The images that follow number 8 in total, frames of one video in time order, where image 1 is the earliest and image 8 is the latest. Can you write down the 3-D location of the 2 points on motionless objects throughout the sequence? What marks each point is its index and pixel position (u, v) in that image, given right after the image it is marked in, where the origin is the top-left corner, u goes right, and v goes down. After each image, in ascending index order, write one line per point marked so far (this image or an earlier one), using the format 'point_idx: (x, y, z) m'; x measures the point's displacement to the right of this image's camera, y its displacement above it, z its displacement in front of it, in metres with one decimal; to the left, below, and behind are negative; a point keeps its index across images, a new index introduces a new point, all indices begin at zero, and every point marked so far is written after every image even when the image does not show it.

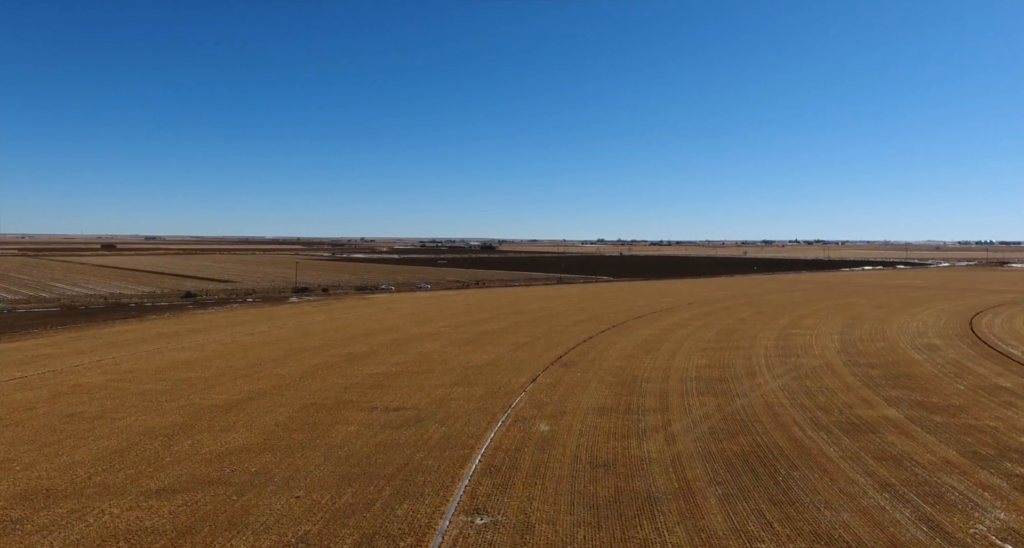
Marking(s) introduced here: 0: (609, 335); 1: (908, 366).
0: (+2.8, -1.7, +19.1) m
1: (+9.0, -2.3, +15.0) m
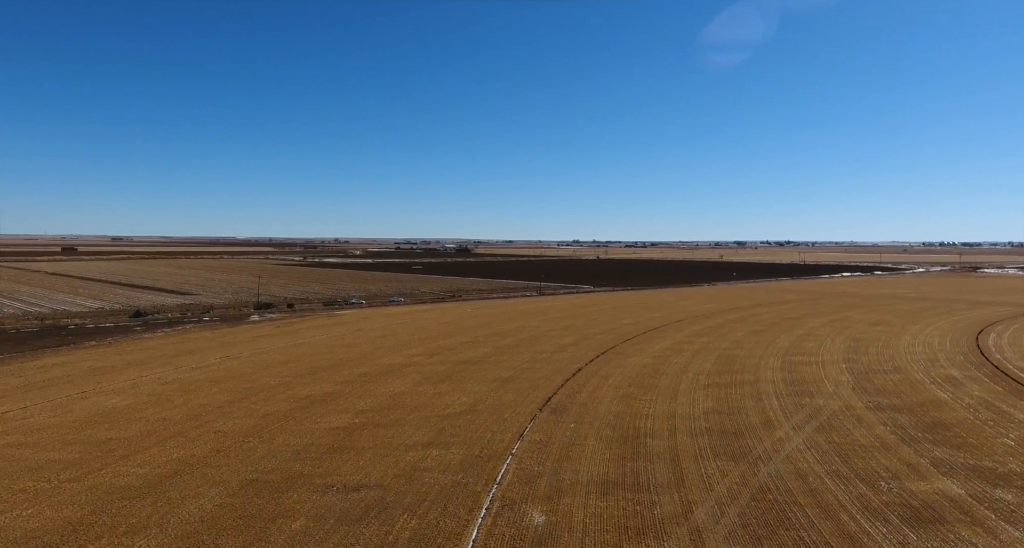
0: (+2.3, -2.4, +17.4) m
1: (+8.6, -2.9, +13.5) m
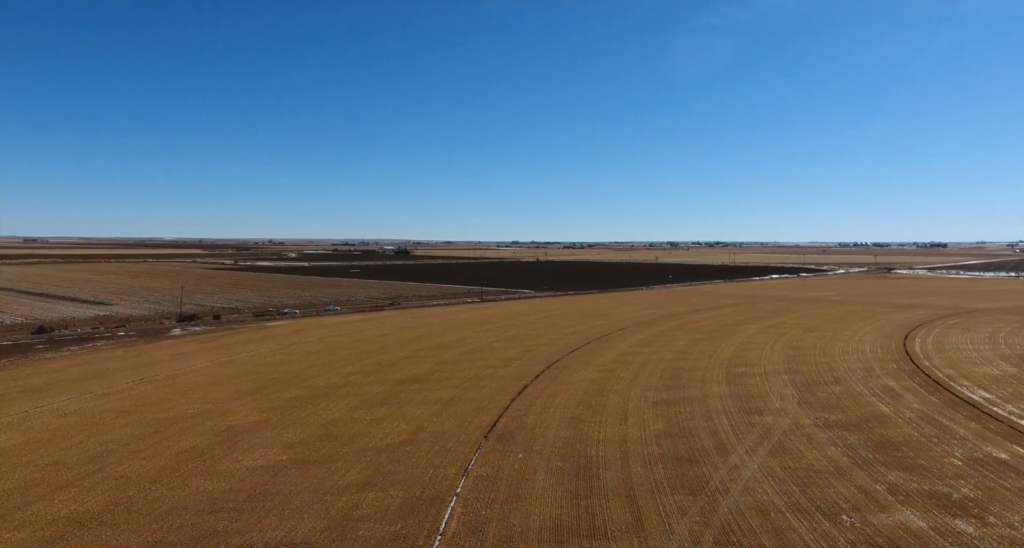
0: (+0.9, -2.7, +16.8) m
1: (+7.5, -3.3, +13.5) m
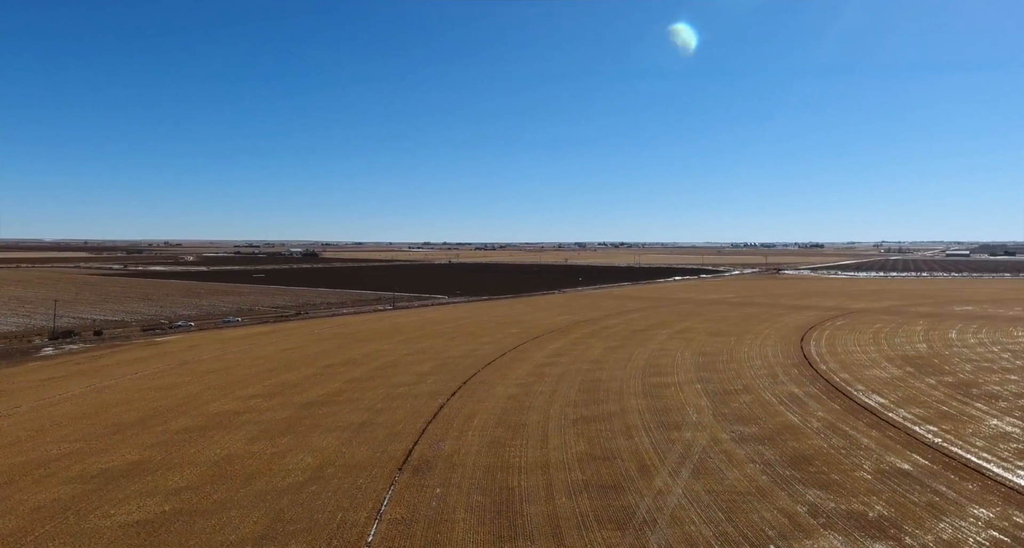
0: (-1.2, -3.0, +16.1) m
1: (+5.8, -3.6, +13.7) m
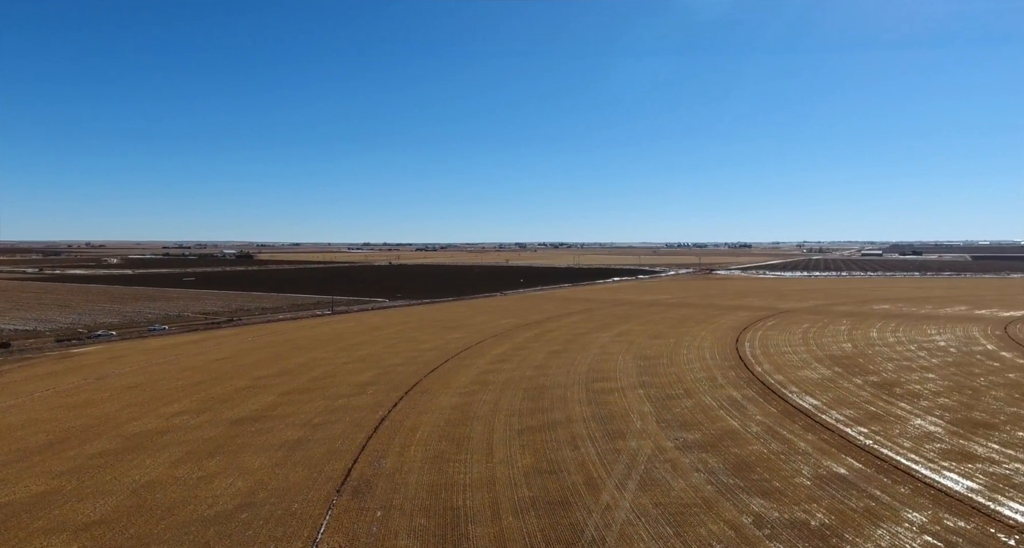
0: (-2.5, -3.2, +15.6) m
1: (+4.7, -3.8, +13.8) m
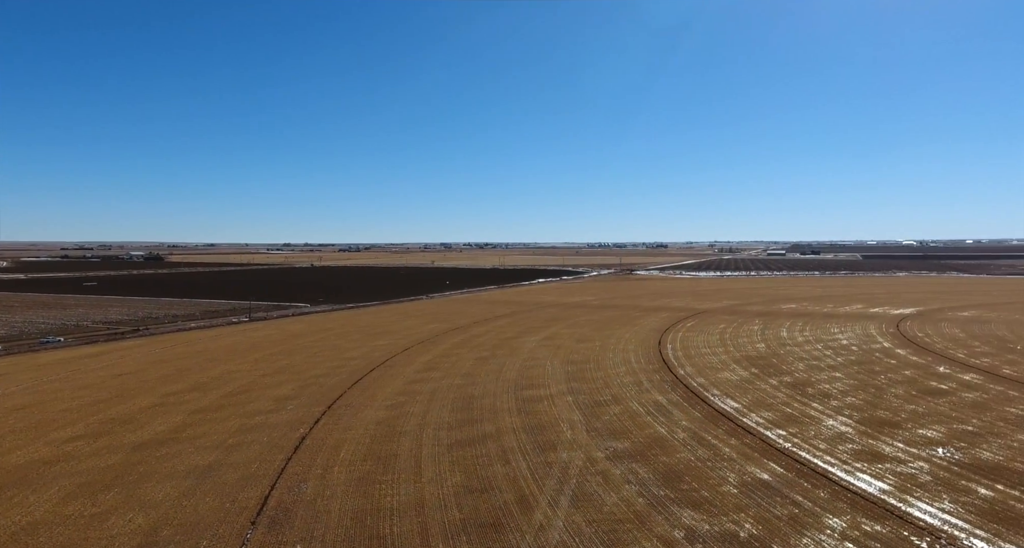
0: (-4.1, -3.5, +14.9) m
1: (+3.2, -4.0, +13.9) m
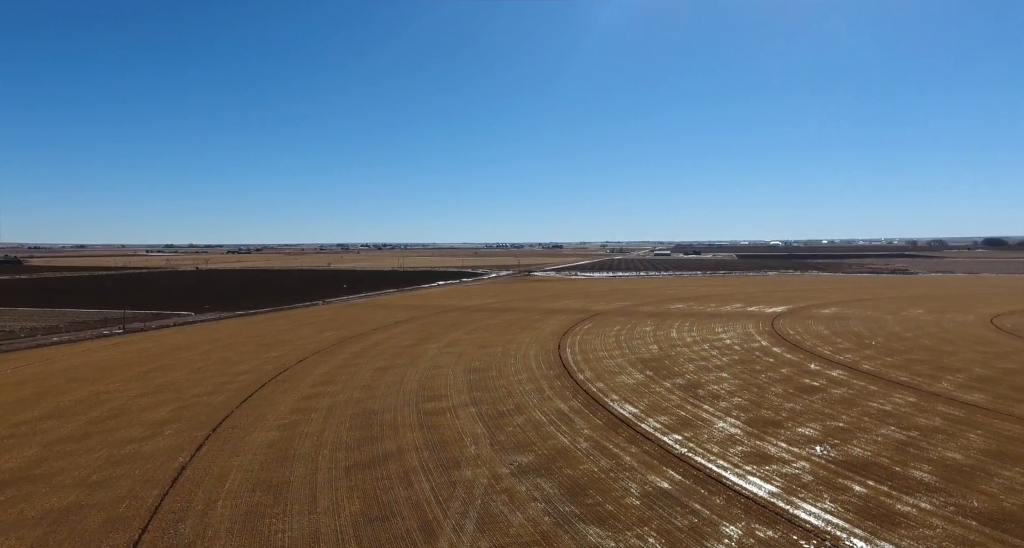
0: (-6.2, -3.7, +13.8) m
1: (+1.2, -4.2, +13.9) m
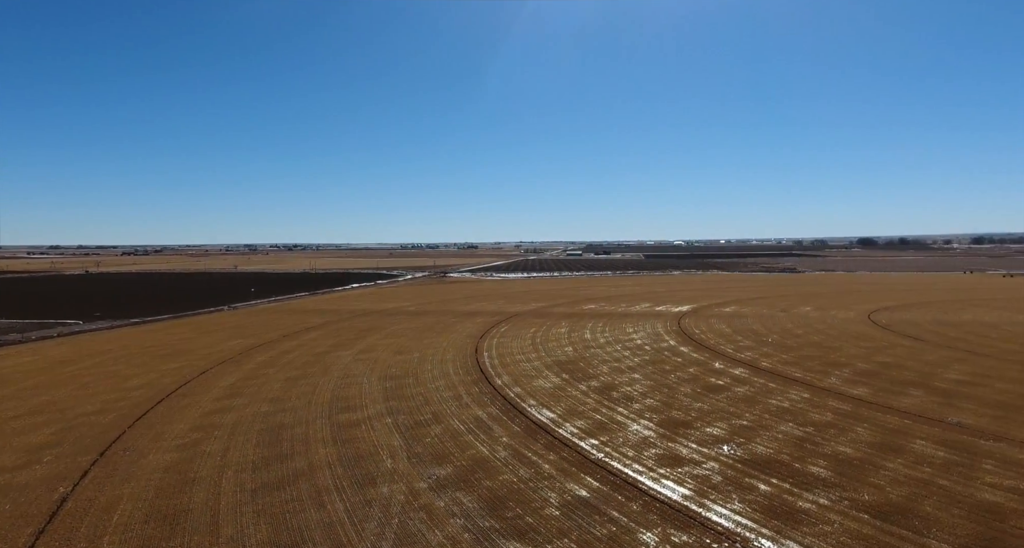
0: (-7.8, -4.0, +12.7) m
1: (-0.5, -4.5, +13.8) m
